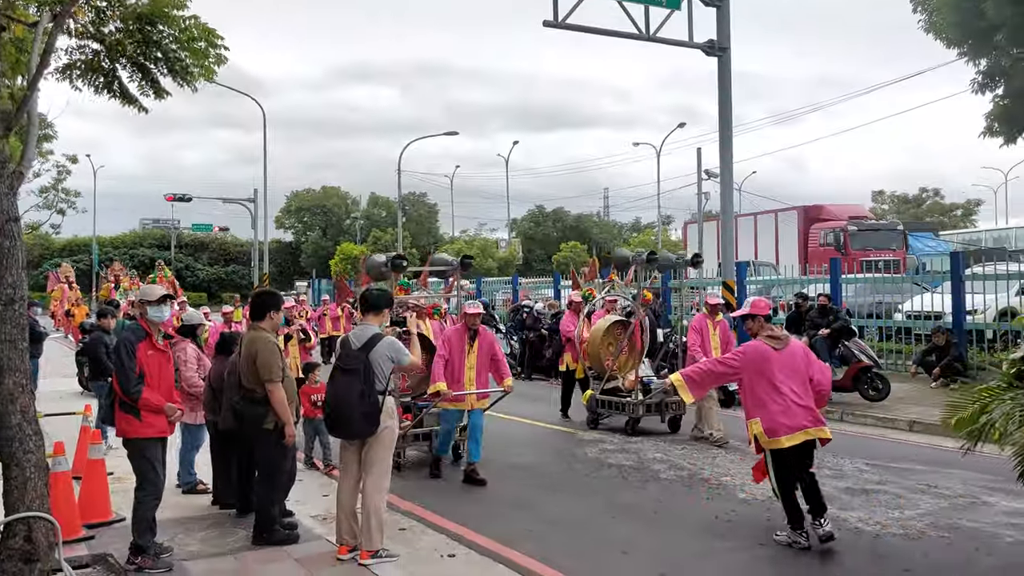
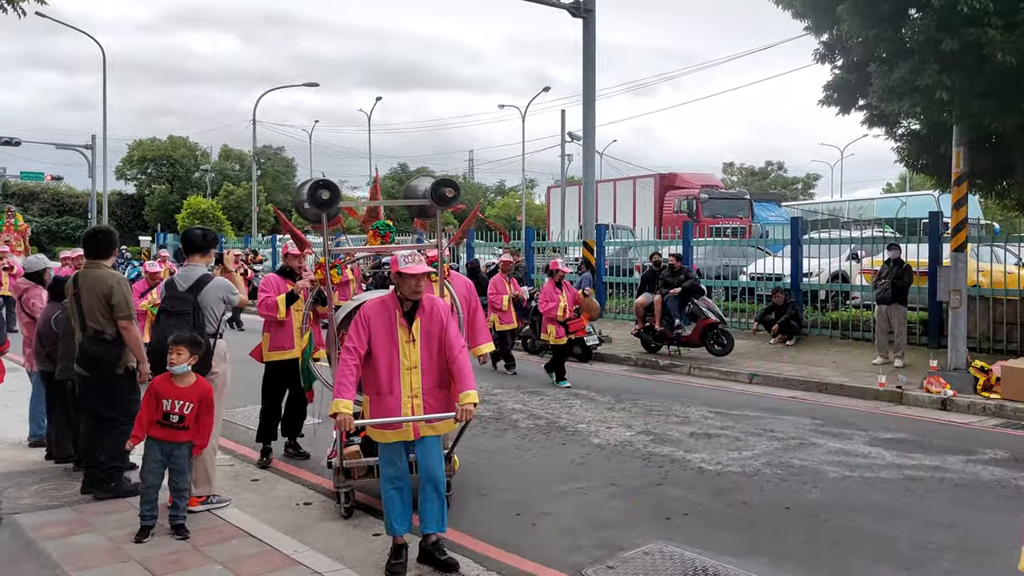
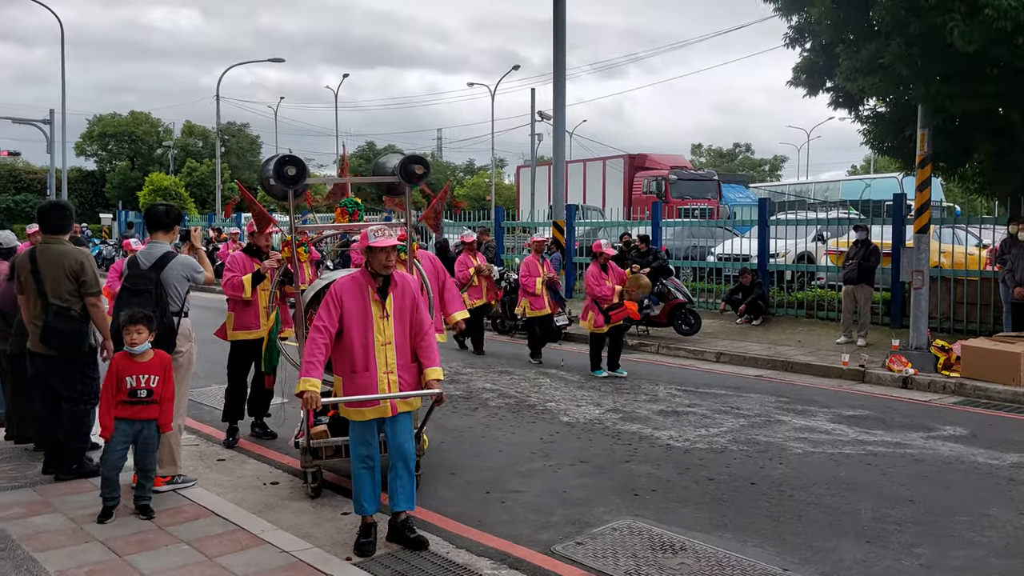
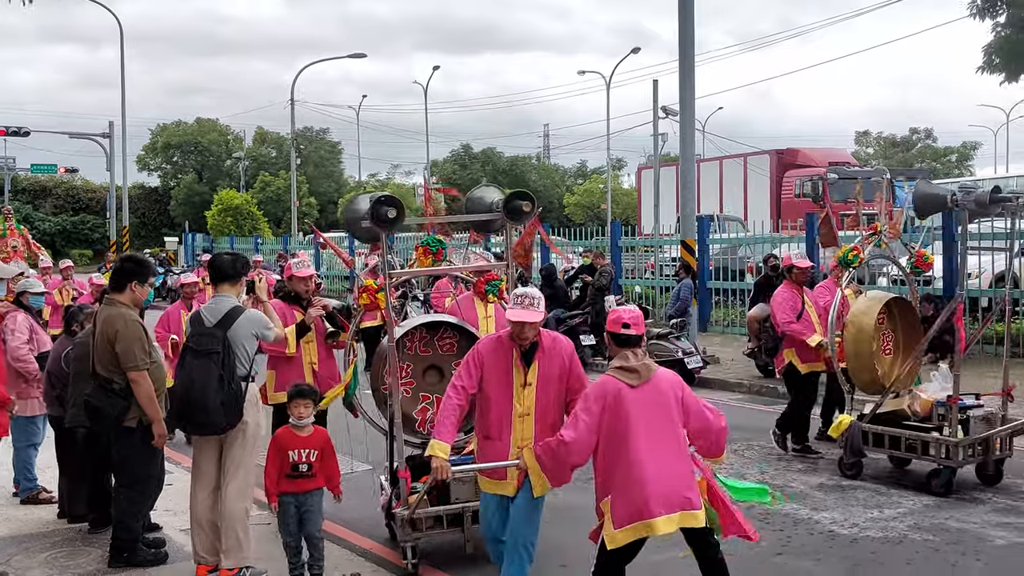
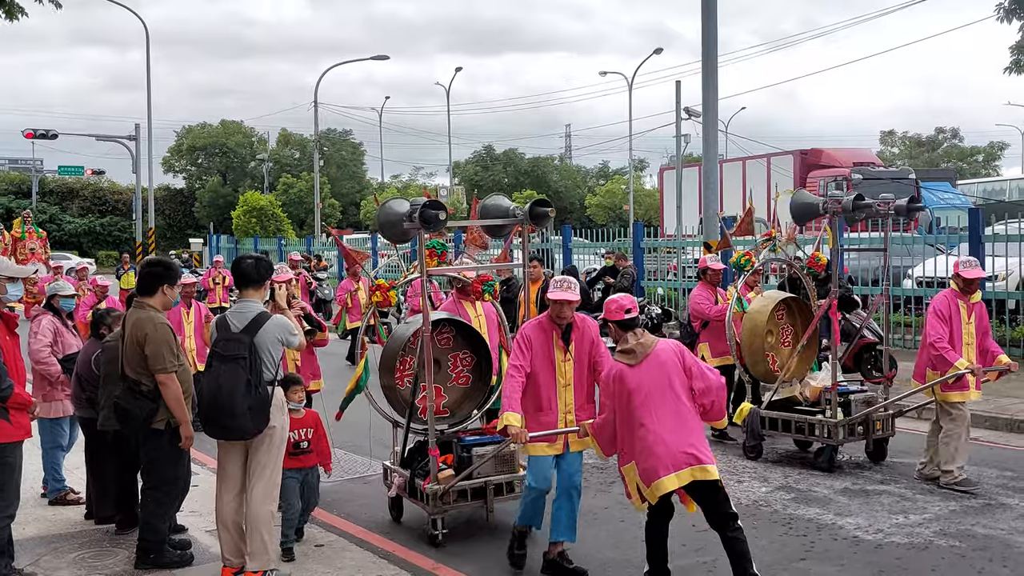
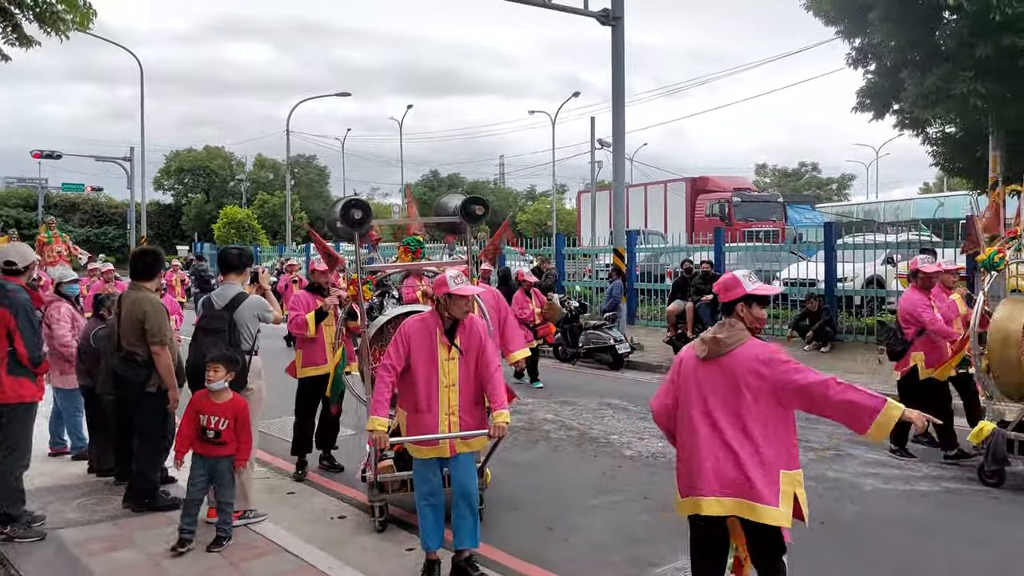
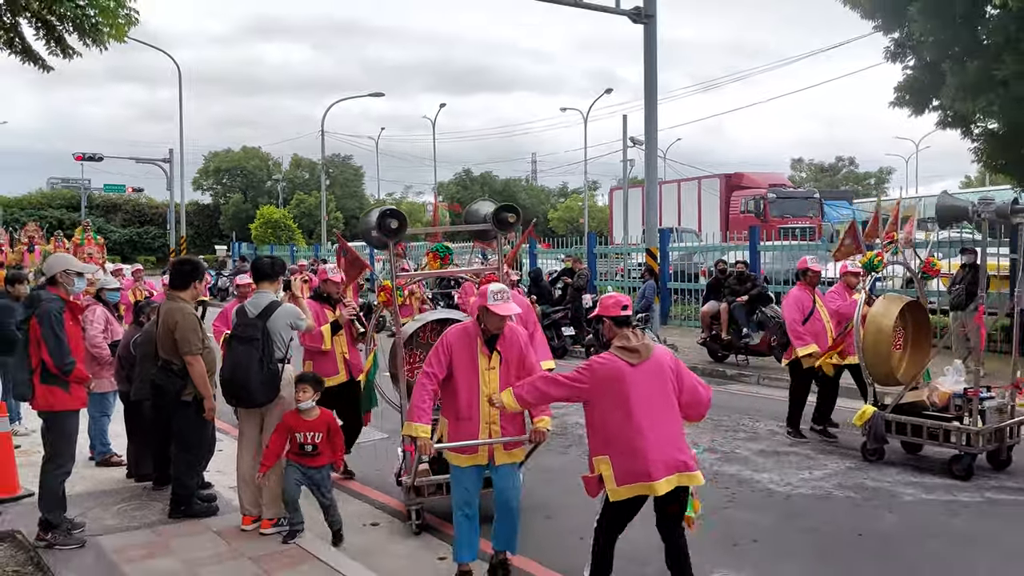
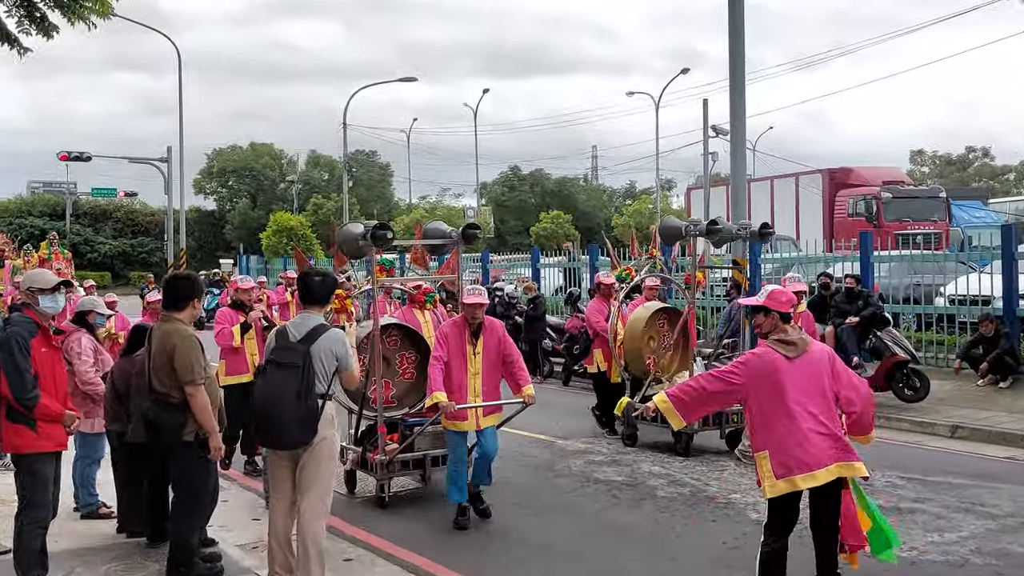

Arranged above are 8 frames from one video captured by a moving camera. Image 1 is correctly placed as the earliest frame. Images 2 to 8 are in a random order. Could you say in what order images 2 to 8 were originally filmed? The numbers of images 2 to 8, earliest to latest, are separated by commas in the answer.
8, 5, 4, 7, 6, 2, 3
